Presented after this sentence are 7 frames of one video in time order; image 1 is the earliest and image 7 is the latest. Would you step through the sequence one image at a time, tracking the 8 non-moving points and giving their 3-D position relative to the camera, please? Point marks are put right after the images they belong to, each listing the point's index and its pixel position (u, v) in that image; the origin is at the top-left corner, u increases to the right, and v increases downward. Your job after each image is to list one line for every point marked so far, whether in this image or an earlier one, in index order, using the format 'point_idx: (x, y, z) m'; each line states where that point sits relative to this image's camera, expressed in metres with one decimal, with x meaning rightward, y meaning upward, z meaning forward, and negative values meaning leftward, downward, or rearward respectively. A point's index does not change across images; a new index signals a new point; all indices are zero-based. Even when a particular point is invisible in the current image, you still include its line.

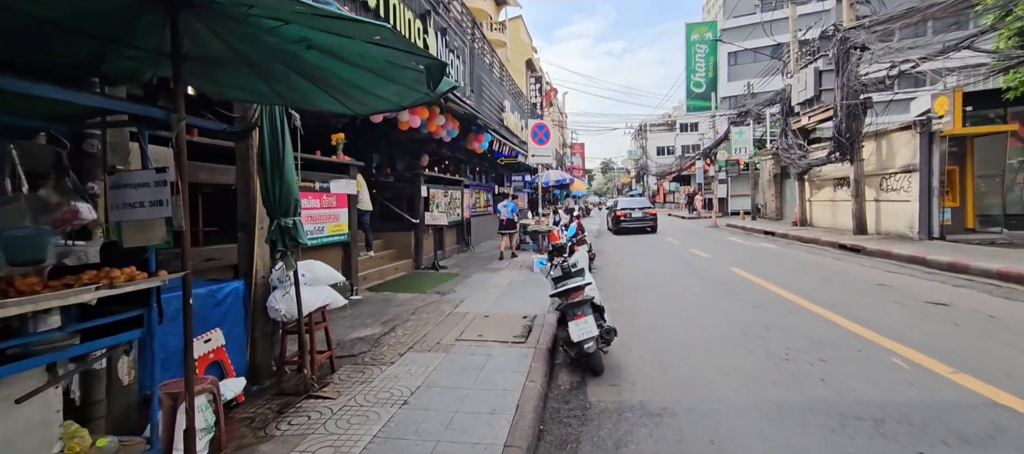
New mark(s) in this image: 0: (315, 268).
0: (-1.6, -0.3, +3.8) m
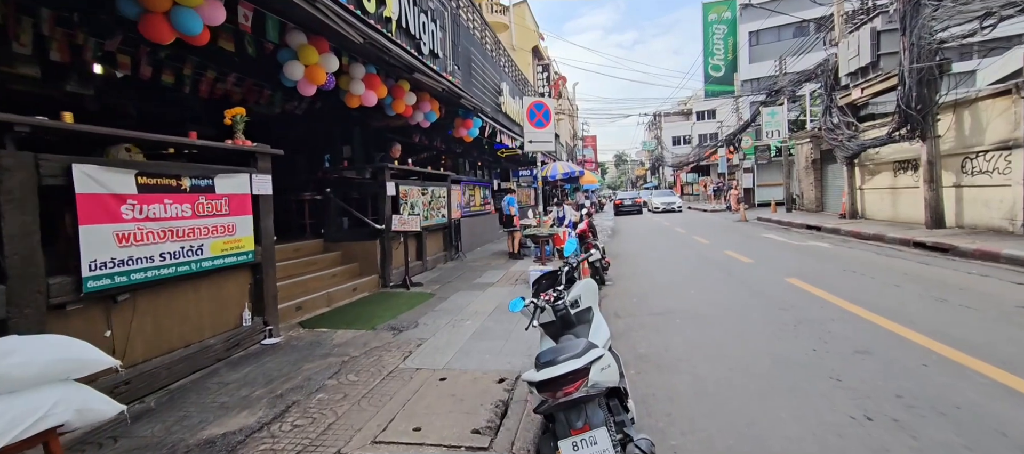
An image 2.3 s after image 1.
0: (-1.9, -0.5, +1.8) m
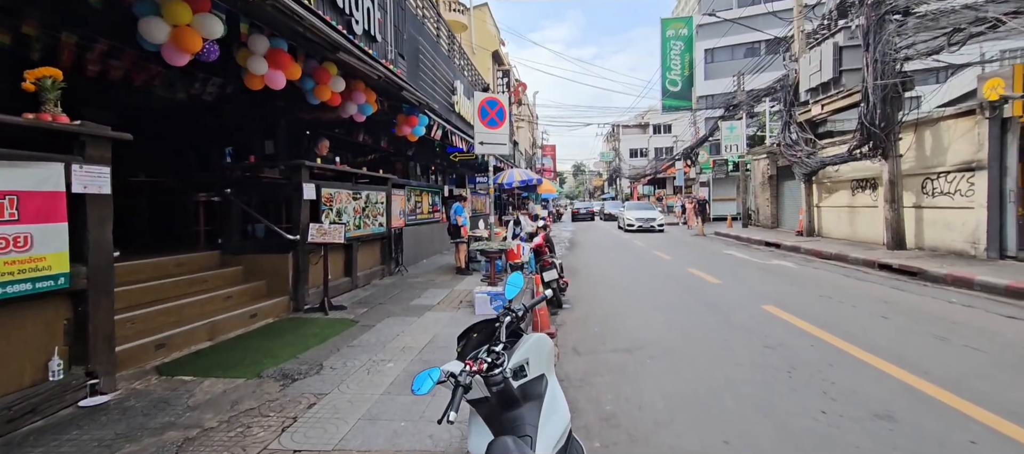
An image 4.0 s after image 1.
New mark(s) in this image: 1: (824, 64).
0: (-2.1, -0.5, +0.5) m
1: (+9.0, +4.7, +13.8) m
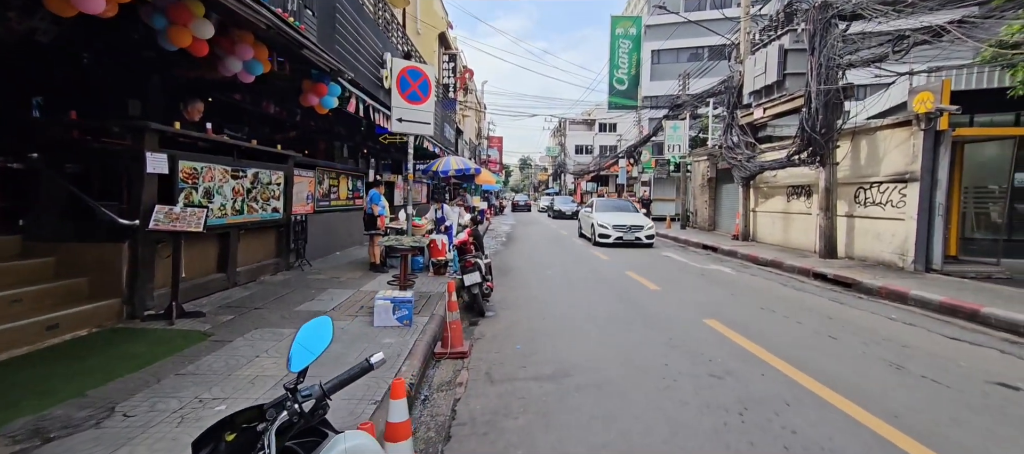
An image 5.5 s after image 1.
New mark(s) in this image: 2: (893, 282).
0: (-2.5, -0.5, -0.9) m
1: (+7.3, +4.6, +13.5) m
2: (+6.8, -1.0, +8.5) m
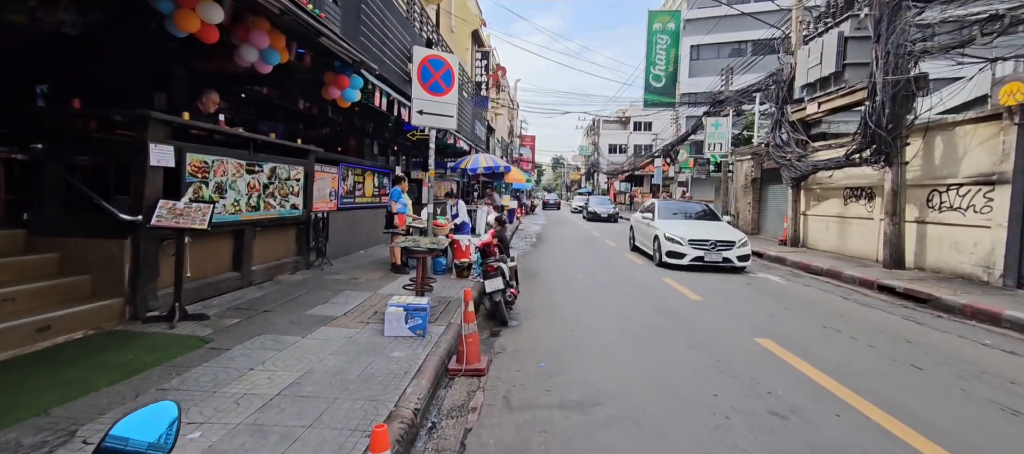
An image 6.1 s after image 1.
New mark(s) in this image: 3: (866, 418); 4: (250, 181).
0: (-2.6, -0.5, -1.3) m
1: (+8.2, +4.5, +12.4) m
2: (+7.3, -1.1, +7.5) m
3: (+2.6, -1.4, +3.5) m
4: (-3.4, +0.6, +6.2) m
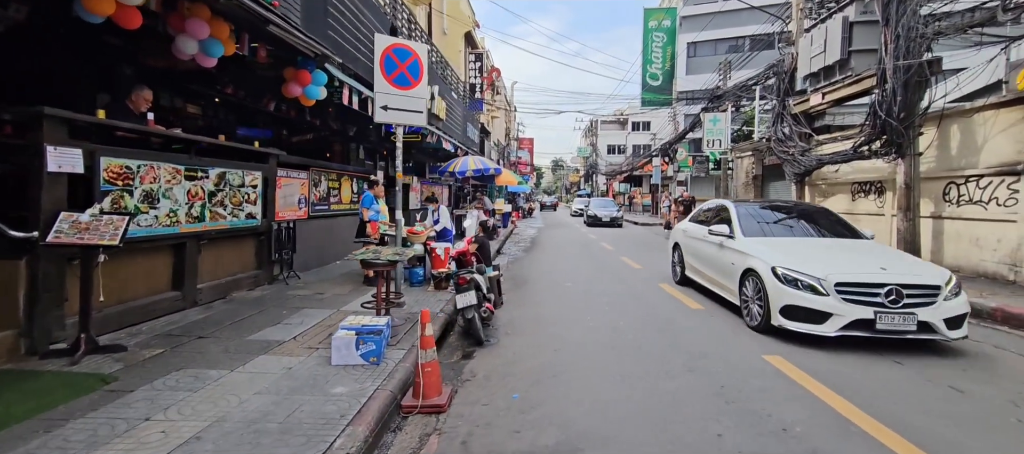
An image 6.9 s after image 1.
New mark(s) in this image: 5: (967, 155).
0: (-2.9, -0.6, -2.0) m
1: (+7.8, +4.5, +11.8) m
2: (+7.0, -1.0, +6.7) m
3: (+2.3, -1.4, +2.8) m
4: (-3.7, +0.5, +5.5) m
5: (+8.5, +1.3, +8.9) m
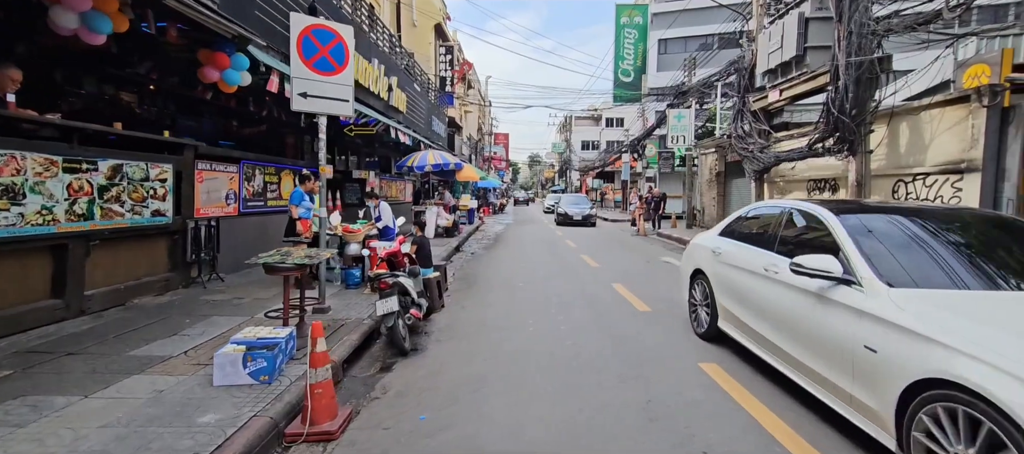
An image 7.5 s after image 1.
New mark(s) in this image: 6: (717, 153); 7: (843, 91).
0: (-3.3, -0.7, -2.5) m
1: (+6.7, +4.6, +11.7) m
2: (+6.2, -1.0, +6.7) m
3: (+1.7, -1.4, +2.5) m
4: (-4.5, +0.5, +4.9) m
5: (+7.5, +1.4, +8.9) m
6: (+7.5, +2.8, +17.6) m
7: (+6.2, +2.5, +8.9) m
